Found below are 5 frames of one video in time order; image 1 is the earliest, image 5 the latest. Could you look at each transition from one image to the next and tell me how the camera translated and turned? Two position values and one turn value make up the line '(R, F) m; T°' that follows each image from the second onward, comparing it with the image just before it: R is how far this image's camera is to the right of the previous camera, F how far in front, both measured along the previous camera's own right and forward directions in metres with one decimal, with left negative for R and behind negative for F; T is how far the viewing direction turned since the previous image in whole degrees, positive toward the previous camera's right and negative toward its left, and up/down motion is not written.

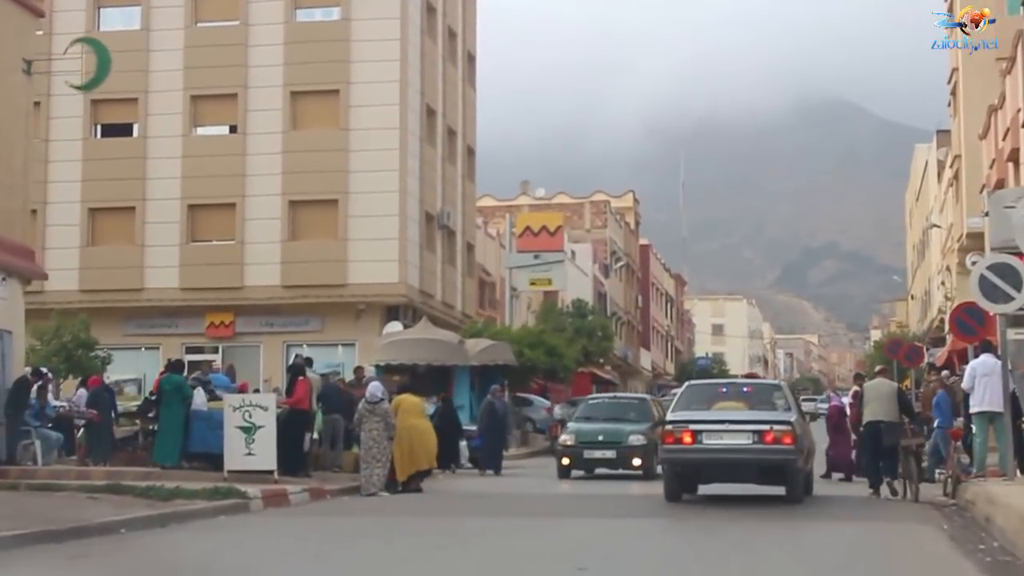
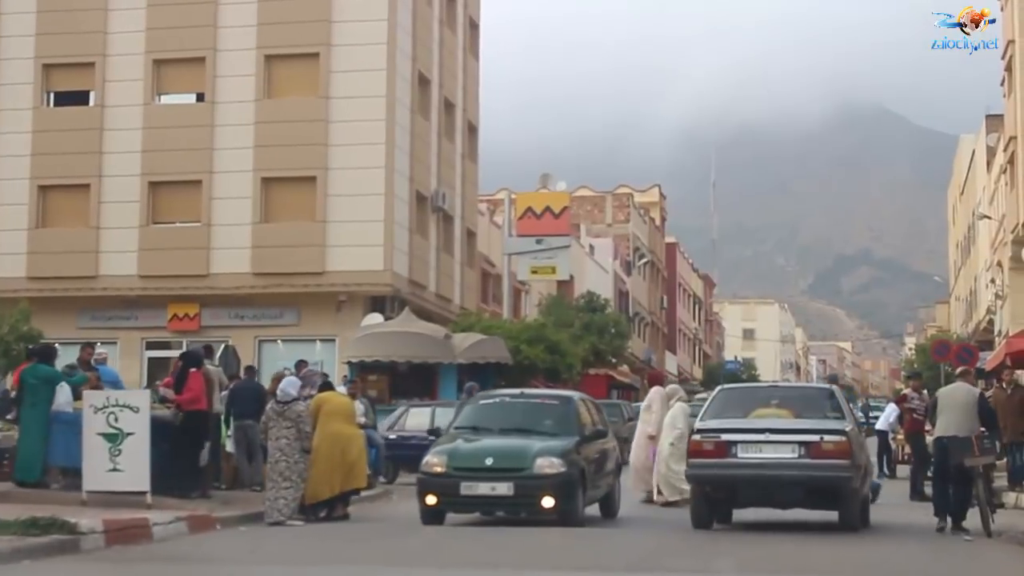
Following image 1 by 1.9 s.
(+0.7, +4.9) m; -1°
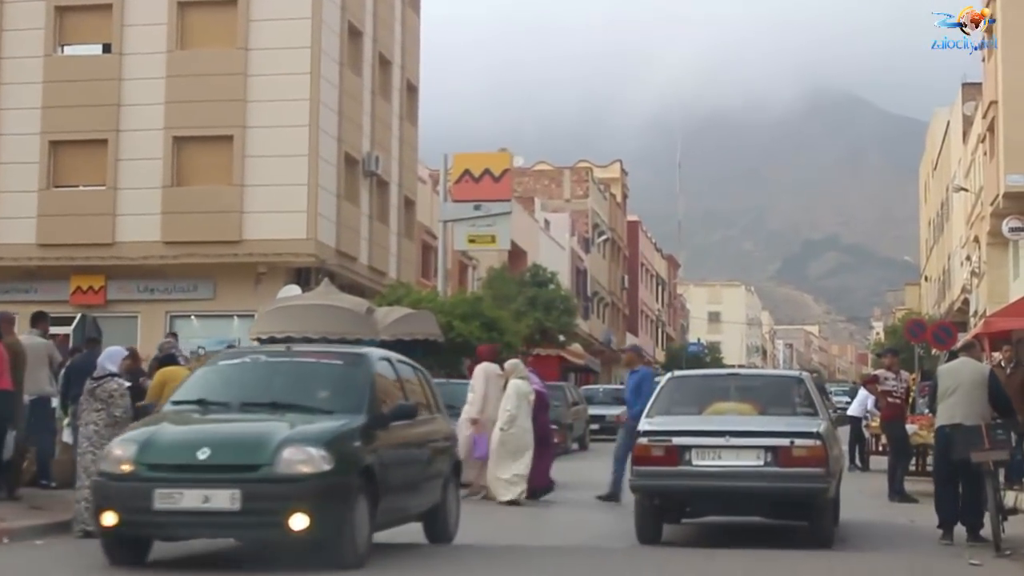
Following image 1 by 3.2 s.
(+0.6, +3.4) m; +1°
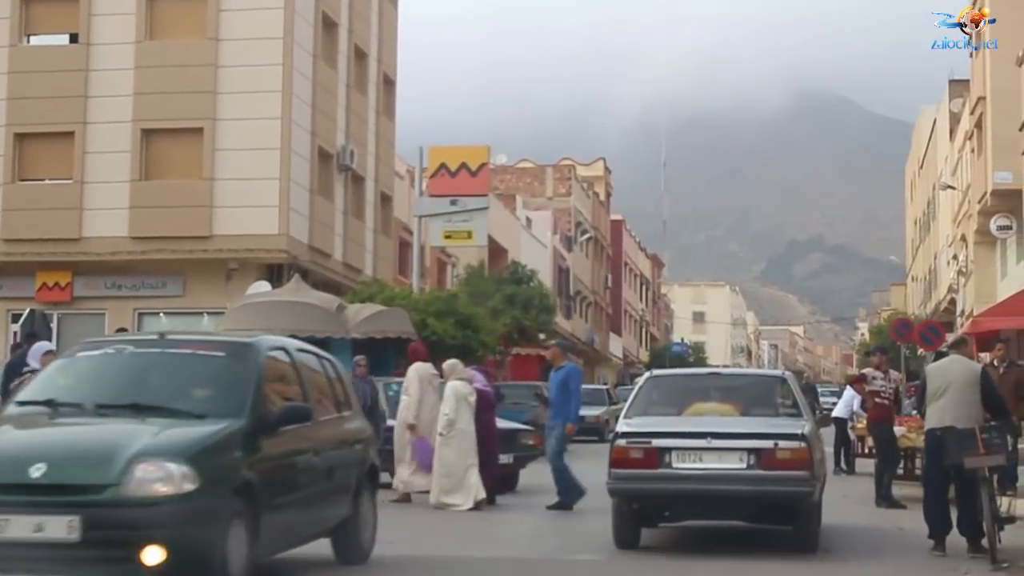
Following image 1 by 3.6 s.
(+0.2, +0.9) m; 0°
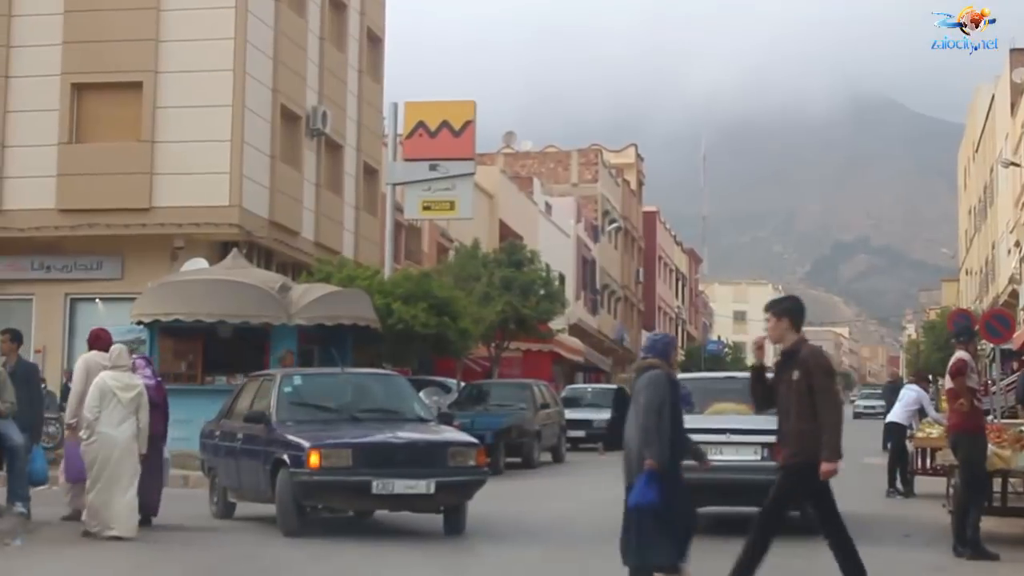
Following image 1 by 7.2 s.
(+0.8, +5.0) m; -1°
